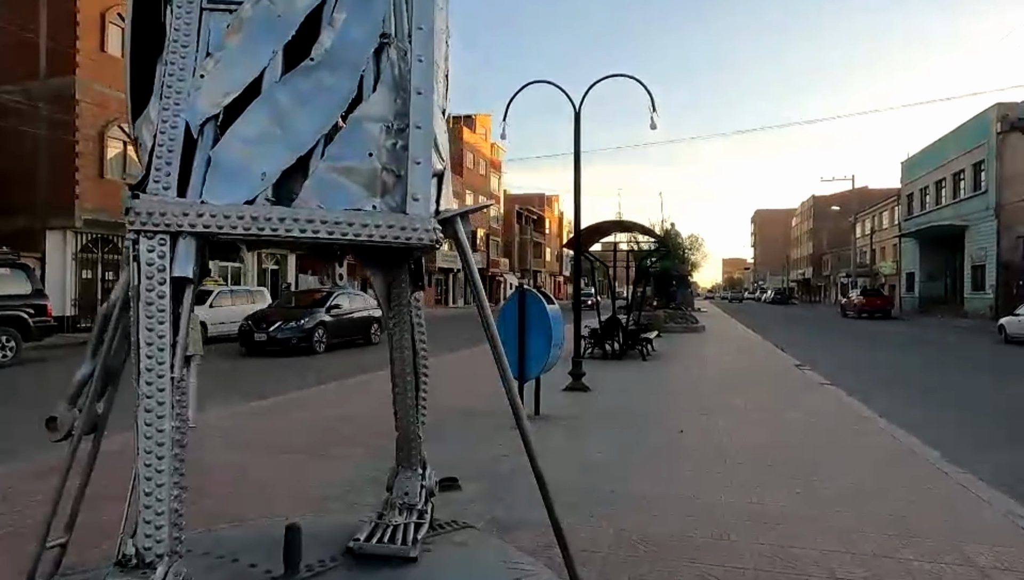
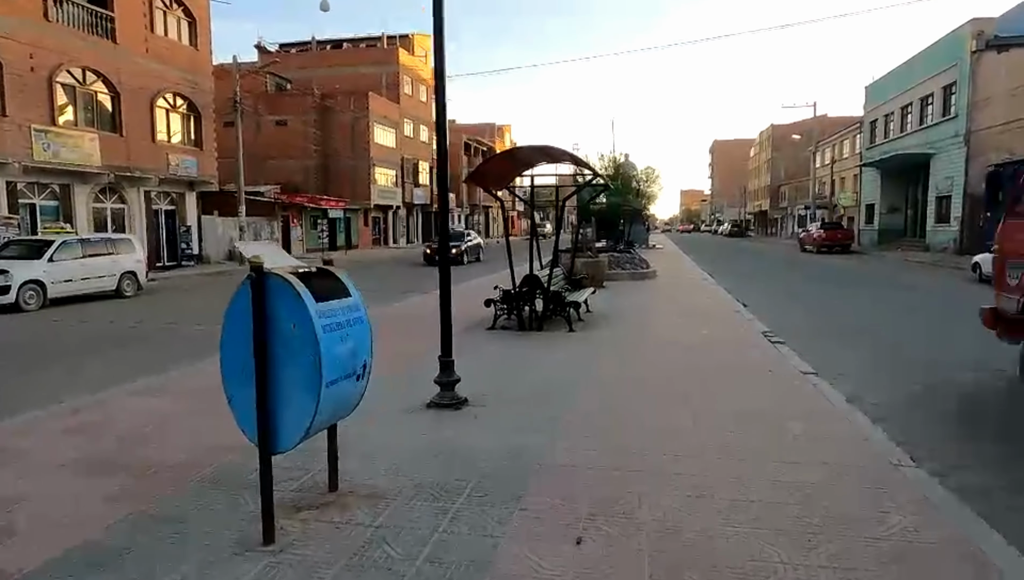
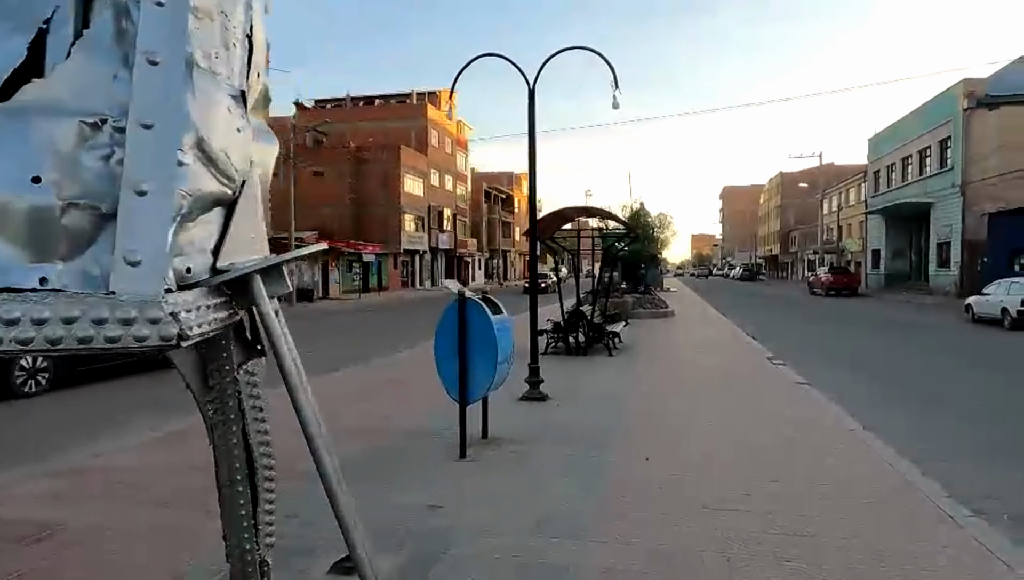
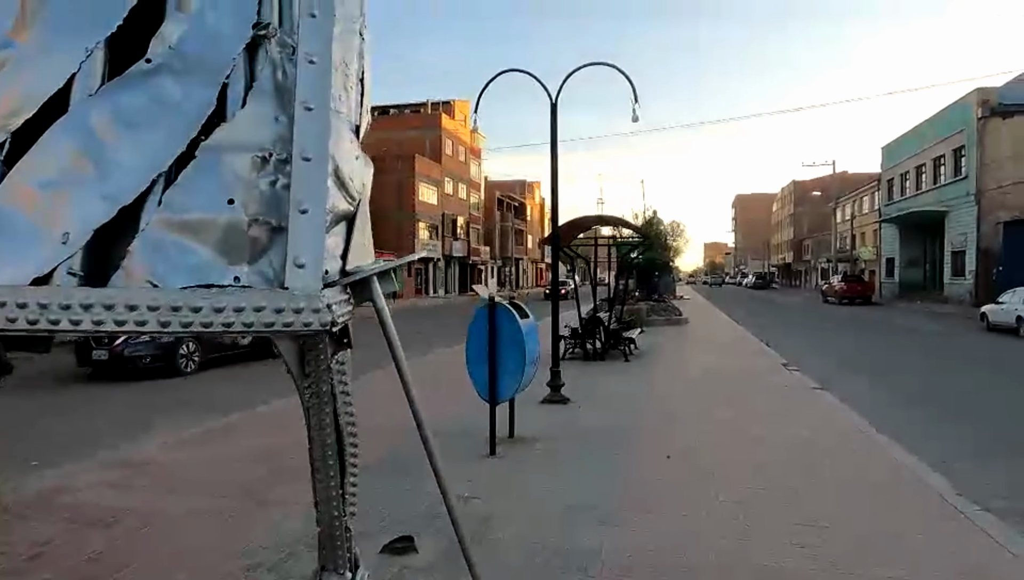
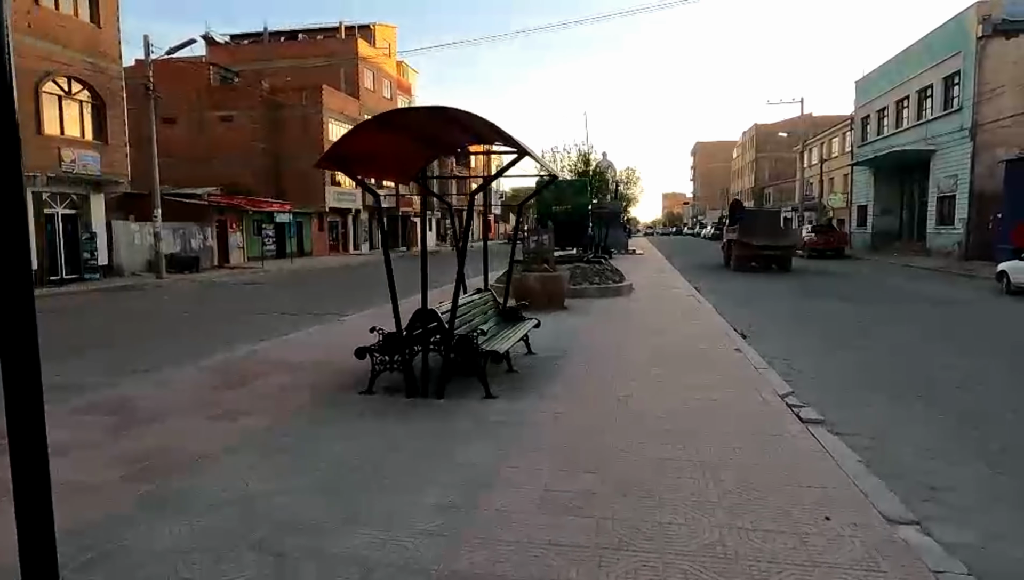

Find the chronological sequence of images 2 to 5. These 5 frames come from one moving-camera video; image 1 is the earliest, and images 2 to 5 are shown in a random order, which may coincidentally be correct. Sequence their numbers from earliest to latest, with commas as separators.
4, 3, 2, 5
